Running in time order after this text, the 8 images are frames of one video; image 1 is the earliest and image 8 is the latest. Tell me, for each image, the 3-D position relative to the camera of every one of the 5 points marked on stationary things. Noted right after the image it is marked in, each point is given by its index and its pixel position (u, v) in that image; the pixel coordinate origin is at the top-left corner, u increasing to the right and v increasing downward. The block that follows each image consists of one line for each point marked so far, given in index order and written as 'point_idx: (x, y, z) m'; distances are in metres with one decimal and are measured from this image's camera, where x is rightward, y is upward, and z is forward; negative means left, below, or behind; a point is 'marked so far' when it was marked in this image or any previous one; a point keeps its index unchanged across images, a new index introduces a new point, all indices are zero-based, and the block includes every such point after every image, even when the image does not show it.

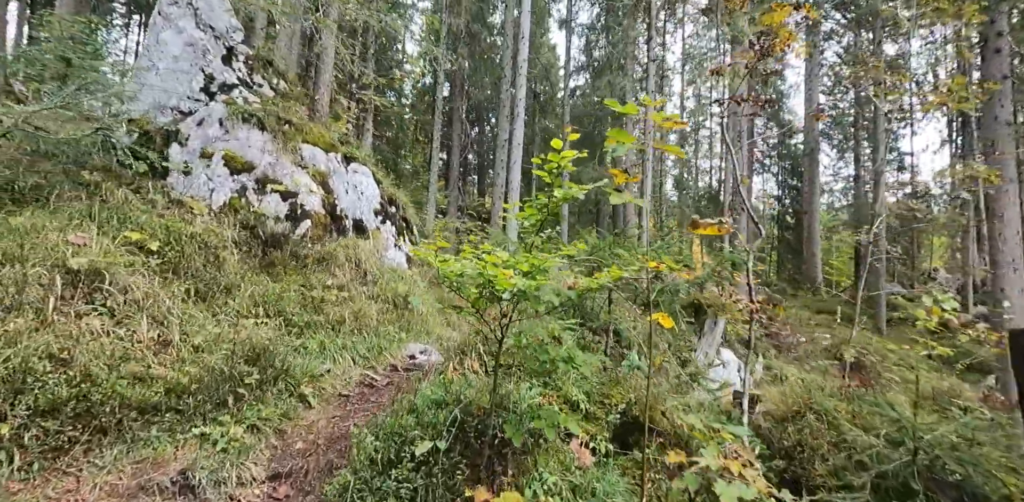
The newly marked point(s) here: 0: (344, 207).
0: (-2.3, +0.6, +6.8) m
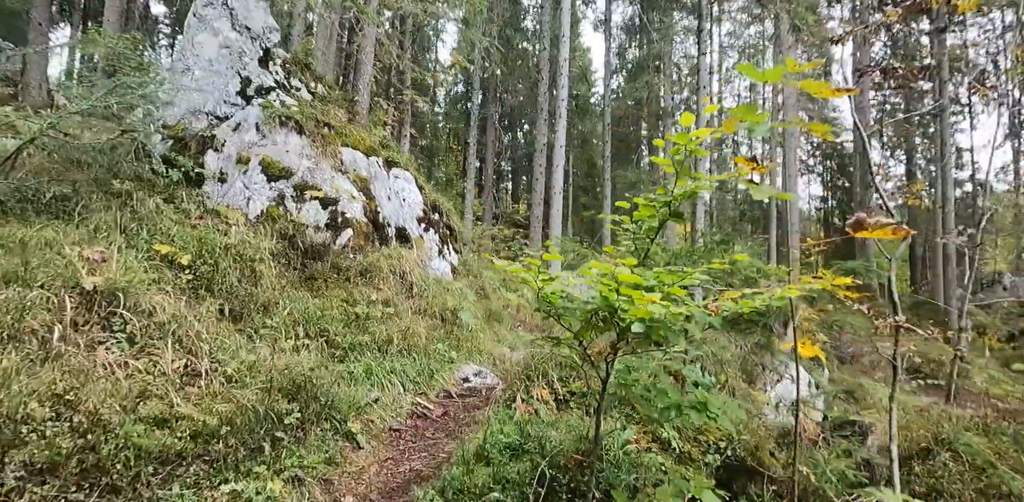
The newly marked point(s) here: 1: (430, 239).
0: (-1.6, +0.5, +6.4) m
1: (-1.2, +0.2, +7.3) m
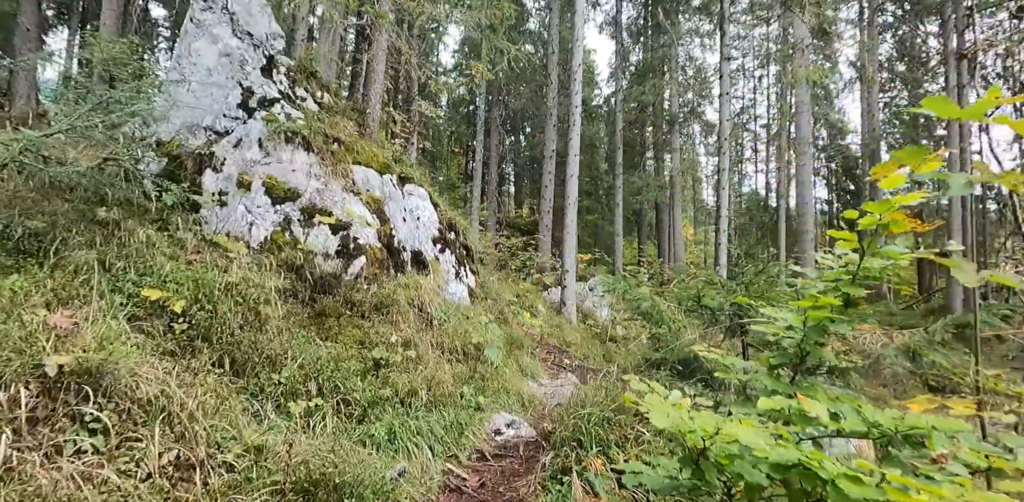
0: (-1.3, +0.2, +5.8) m
1: (-0.9, -0.1, +6.7) m
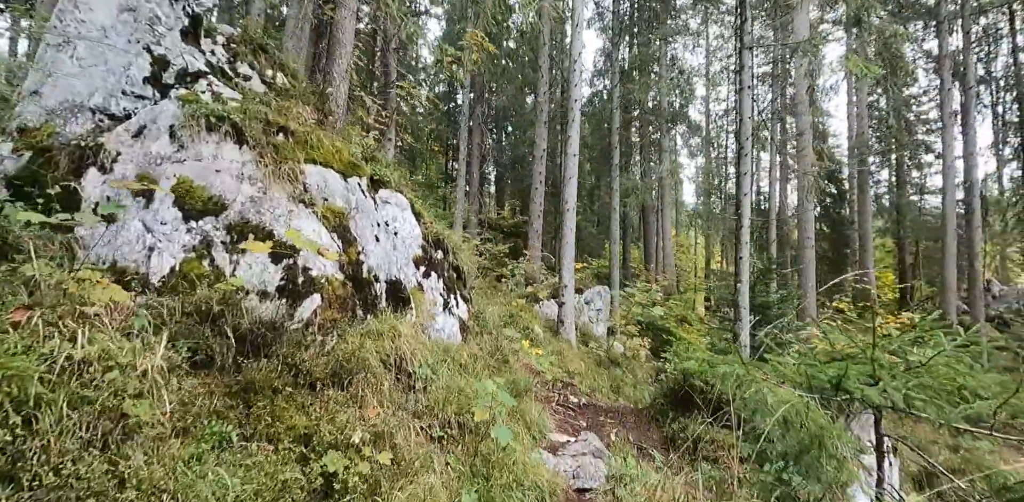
0: (-1.2, -0.1, +4.3) m
1: (-0.8, -0.4, +5.2) m
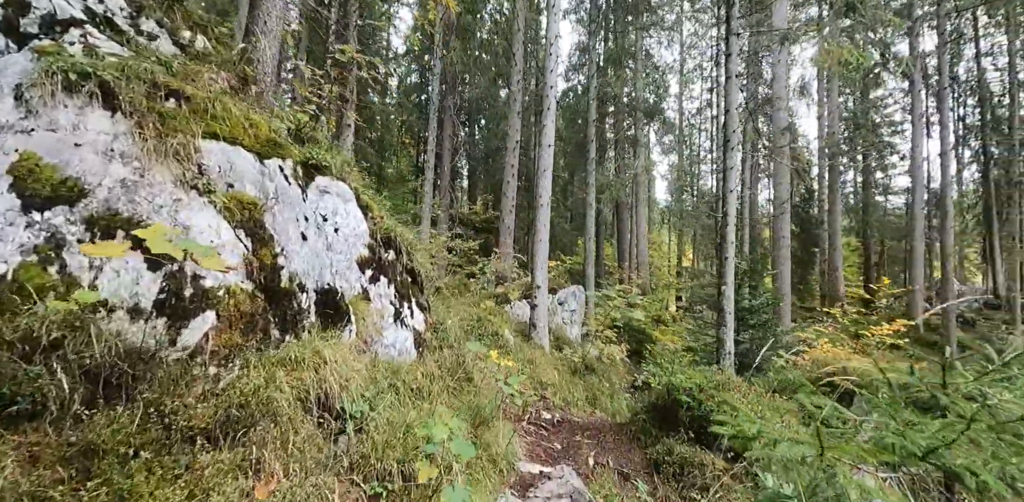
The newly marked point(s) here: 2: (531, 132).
0: (-1.5, -0.1, +3.5) m
1: (-1.1, -0.4, +4.4) m
2: (+0.7, +4.6, +19.6) m
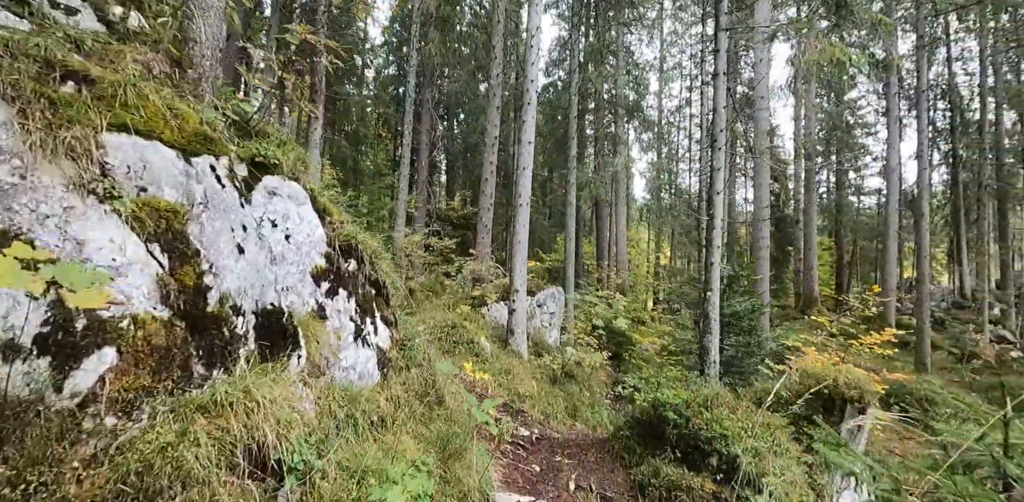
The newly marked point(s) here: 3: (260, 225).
0: (-1.6, -0.2, +2.9) m
1: (-1.3, -0.5, +3.9) m
2: (-0.1, +4.7, +19.1) m
3: (-1.6, +0.2, +3.4) m
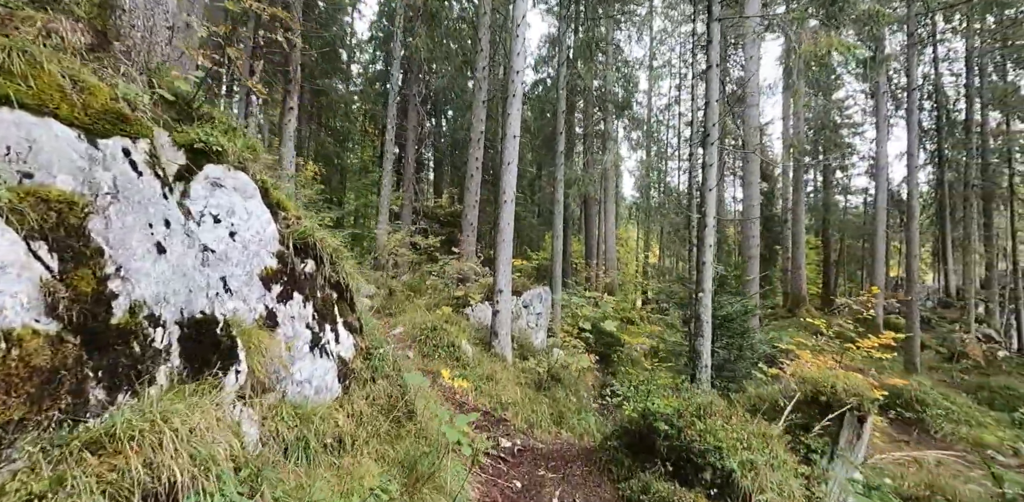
0: (-1.8, -0.2, +2.5) m
1: (-1.5, -0.5, +3.4) m
2: (-0.6, +4.7, +18.7) m
3: (-1.8, +0.2, +2.9) m
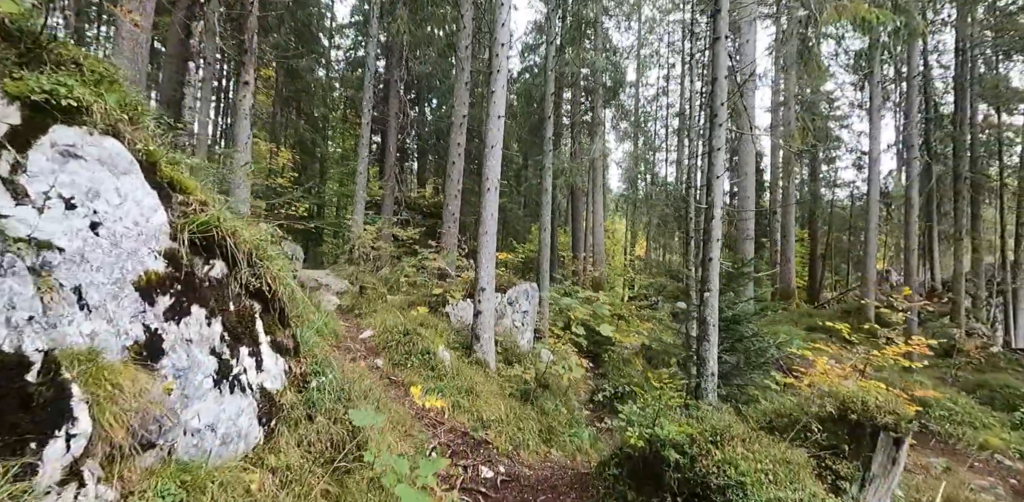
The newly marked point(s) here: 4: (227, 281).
0: (-1.8, -0.2, +1.5) m
1: (-1.6, -0.5, +2.5) m
2: (-1.1, +5.0, +17.7) m
3: (-1.9, +0.2, +2.0) m
4: (-1.6, -0.2, +3.0) m
